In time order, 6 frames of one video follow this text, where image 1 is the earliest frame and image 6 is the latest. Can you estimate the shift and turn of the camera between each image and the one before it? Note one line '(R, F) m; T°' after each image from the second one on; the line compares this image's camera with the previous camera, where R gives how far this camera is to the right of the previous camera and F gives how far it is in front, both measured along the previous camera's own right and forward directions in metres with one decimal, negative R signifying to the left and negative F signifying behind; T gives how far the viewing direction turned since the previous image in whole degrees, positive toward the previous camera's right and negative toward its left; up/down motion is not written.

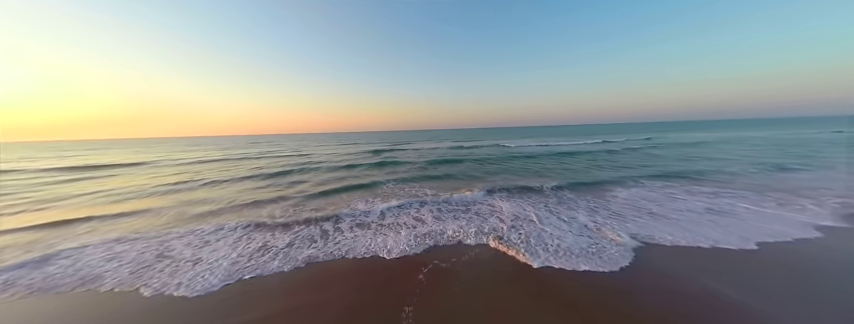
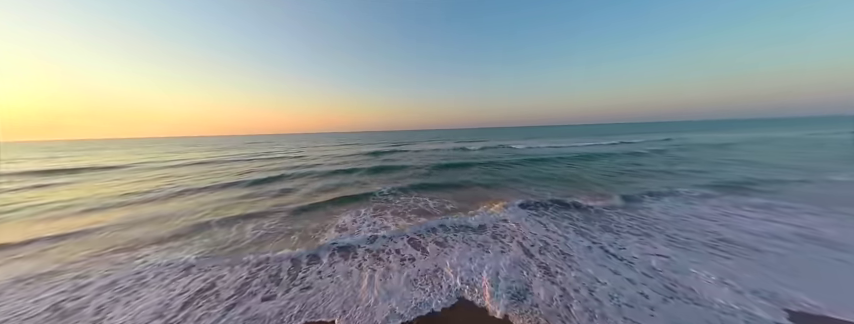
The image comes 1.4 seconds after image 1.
(0.0, +1.6) m; -1°
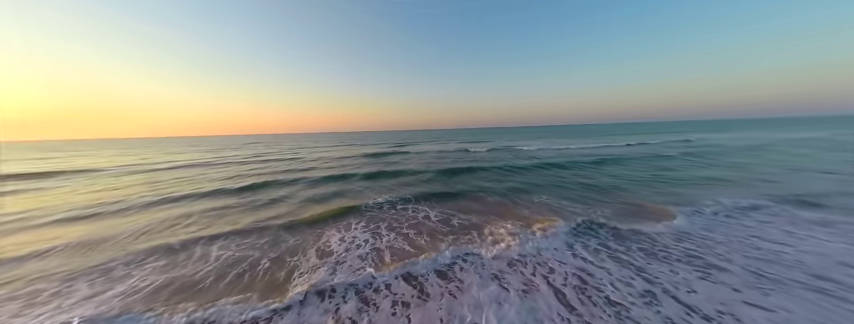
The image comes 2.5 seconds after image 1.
(0.0, +1.3) m; -1°
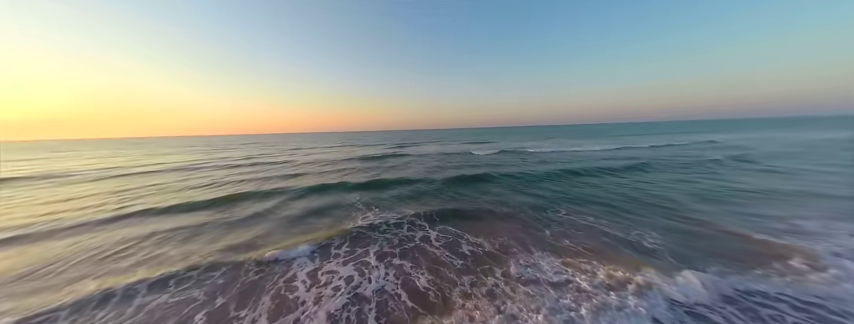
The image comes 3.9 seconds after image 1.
(0.0, +1.8) m; -1°
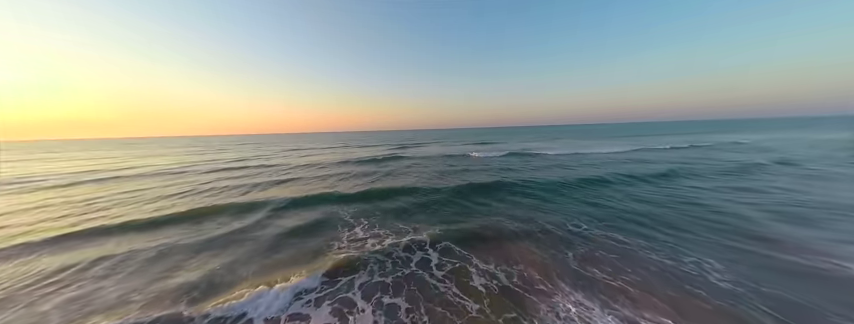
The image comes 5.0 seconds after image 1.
(-0.1, +1.5) m; -1°
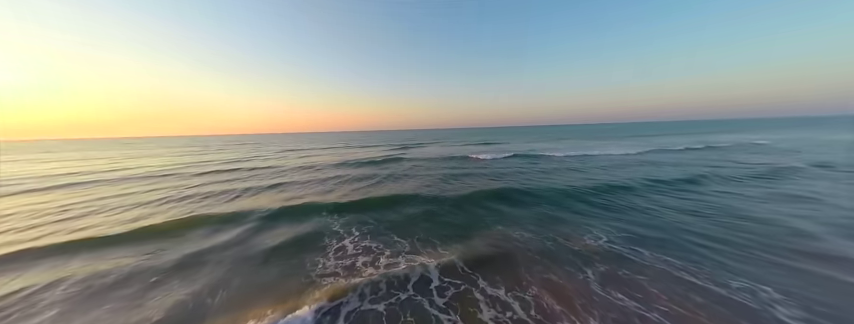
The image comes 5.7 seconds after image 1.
(-0.1, +0.9) m; 0°
